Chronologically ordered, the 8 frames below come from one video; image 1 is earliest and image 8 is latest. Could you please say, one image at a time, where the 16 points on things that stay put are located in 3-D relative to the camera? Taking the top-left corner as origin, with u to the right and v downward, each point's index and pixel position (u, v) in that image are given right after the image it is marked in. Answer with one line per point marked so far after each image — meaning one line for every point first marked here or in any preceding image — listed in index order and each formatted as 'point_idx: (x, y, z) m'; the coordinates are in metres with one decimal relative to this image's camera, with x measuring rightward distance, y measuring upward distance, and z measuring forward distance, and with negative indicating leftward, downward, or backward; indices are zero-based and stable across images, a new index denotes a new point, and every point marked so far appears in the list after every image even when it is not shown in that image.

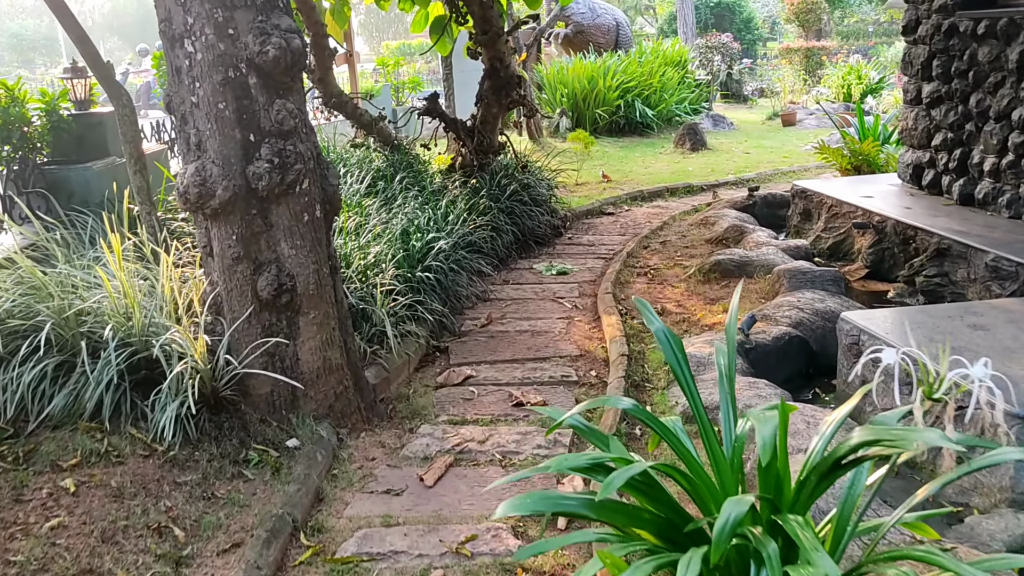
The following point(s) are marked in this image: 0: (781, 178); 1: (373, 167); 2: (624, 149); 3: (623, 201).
0: (+2.0, +0.8, +6.7) m
1: (-0.8, +0.7, +5.1) m
2: (+1.0, +1.3, +8.2) m
3: (+0.7, +0.6, +6.1) m
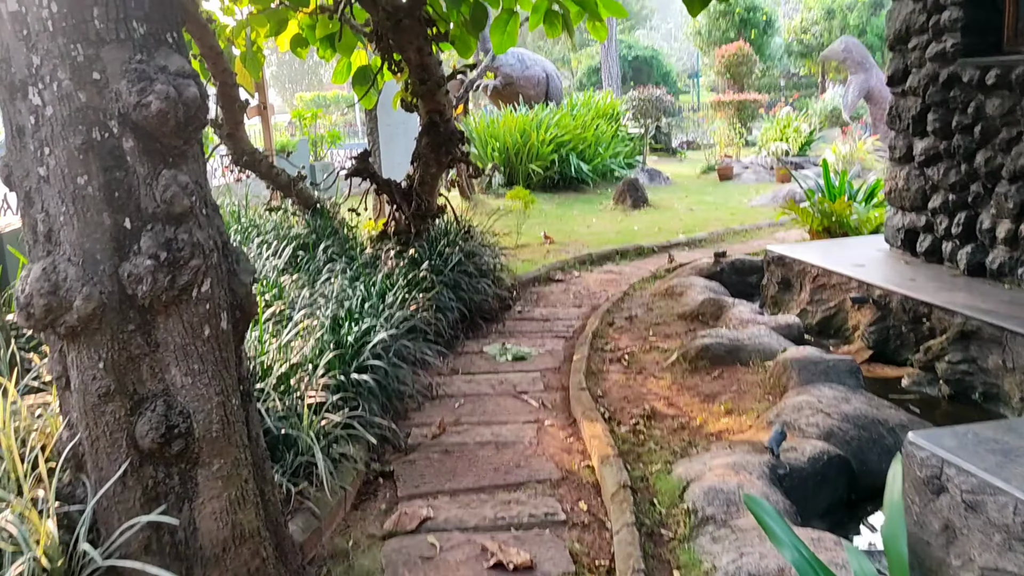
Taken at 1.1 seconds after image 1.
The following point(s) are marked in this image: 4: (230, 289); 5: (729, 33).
0: (+1.5, +0.3, +6.2) m
1: (-1.1, +0.2, +4.4) m
2: (+0.4, +0.7, +7.7) m
3: (+0.4, +0.1, +5.5) m
4: (-0.6, 0.0, +1.8) m
5: (+3.6, +4.2, +15.1) m
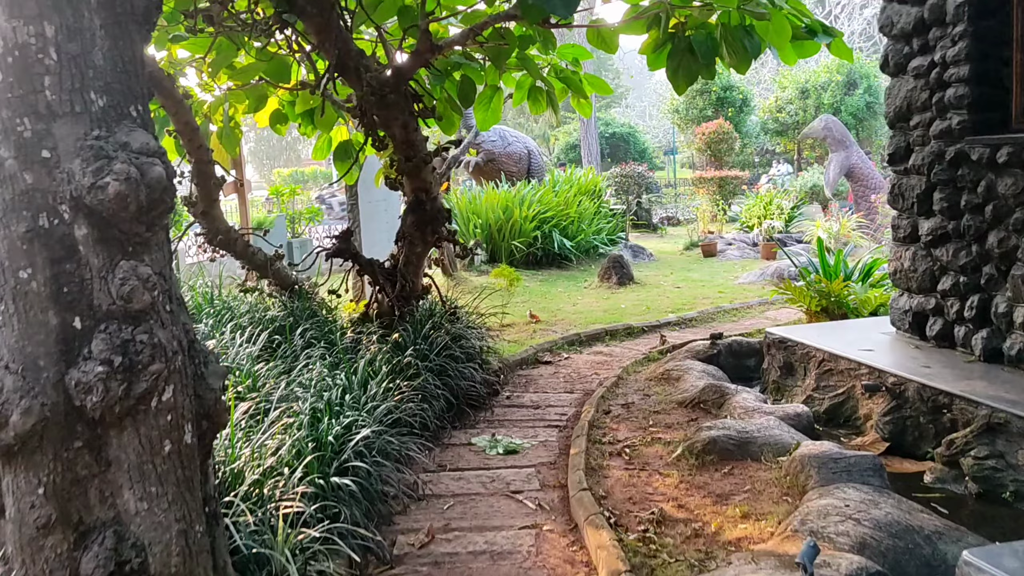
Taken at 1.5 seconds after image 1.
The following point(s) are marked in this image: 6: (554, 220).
0: (+1.4, -0.2, +6.1) m
1: (-1.1, -0.2, +4.2) m
2: (+0.3, 0.0, +7.6) m
3: (+0.3, -0.3, +5.3) m
4: (-0.5, -0.2, +1.6) m
5: (+3.3, +3.0, +15.3) m
6: (+0.4, +0.6, +8.6) m
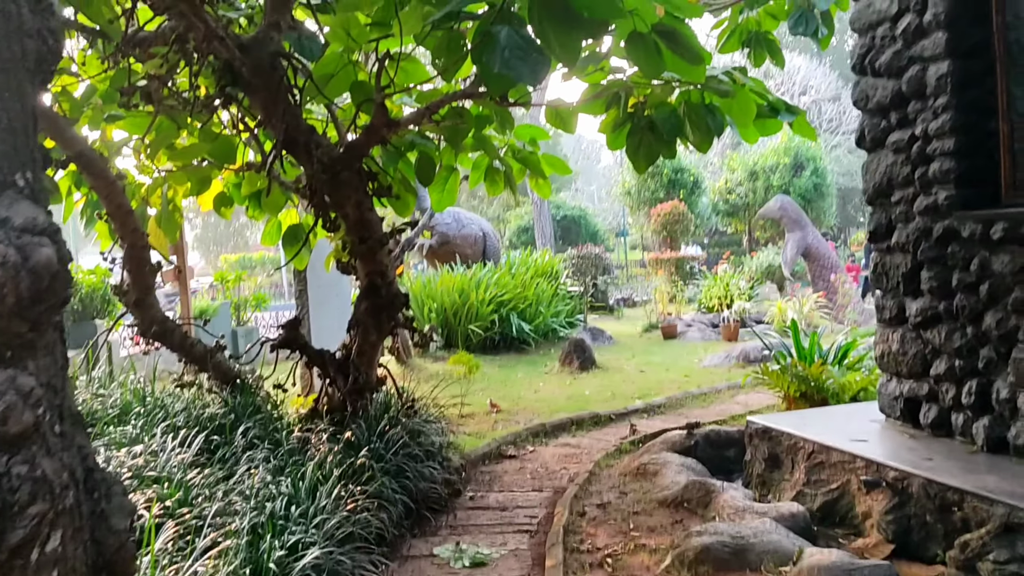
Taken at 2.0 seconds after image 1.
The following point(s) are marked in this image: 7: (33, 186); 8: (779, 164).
0: (+1.2, -0.7, +5.8) m
1: (-1.3, -0.5, +3.8) m
2: (-0.1, -0.7, +7.2) m
3: (+0.1, -0.8, +5.0) m
4: (-0.6, -0.3, +1.2) m
5: (+2.5, +1.6, +15.4) m
6: (0.0, -0.1, +8.3) m
7: (-0.6, +0.1, +1.2) m
8: (+4.3, +2.0, +14.8) m
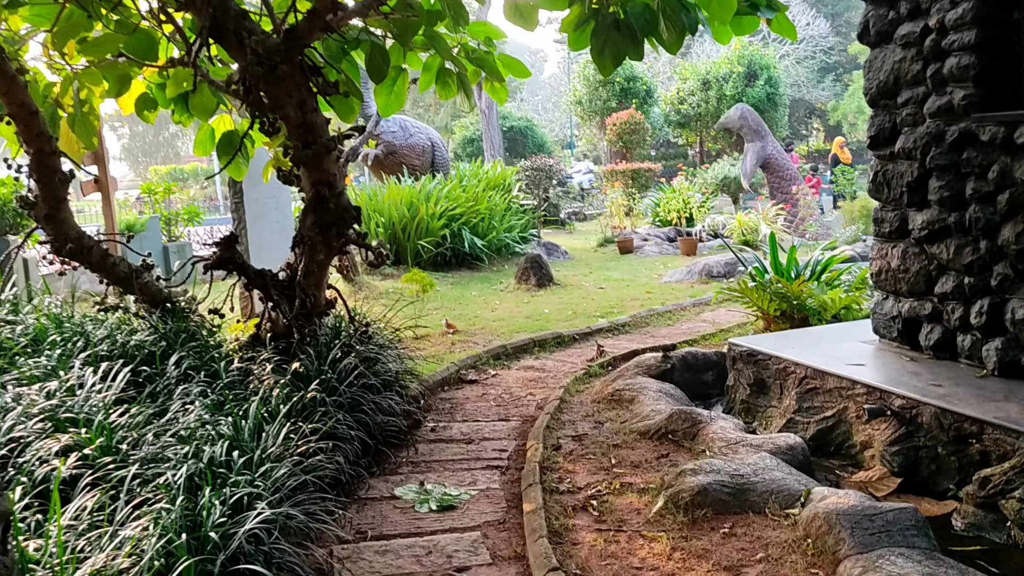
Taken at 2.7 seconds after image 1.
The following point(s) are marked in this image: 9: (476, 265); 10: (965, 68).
0: (+0.9, -0.2, +5.6) m
1: (-1.4, -0.2, +3.4) m
2: (-0.4, 0.0, +6.9) m
3: (-0.1, -0.4, +4.7) m
4: (-0.5, -0.3, +0.8) m
5: (+1.6, +3.0, +14.9) m
6: (-0.4, +0.6, +7.9) m
7: (-0.6, +0.2, +0.8) m
8: (+3.5, +3.4, +14.5) m
9: (-0.3, +0.2, +8.0) m
10: (+1.4, +0.7, +2.8) m
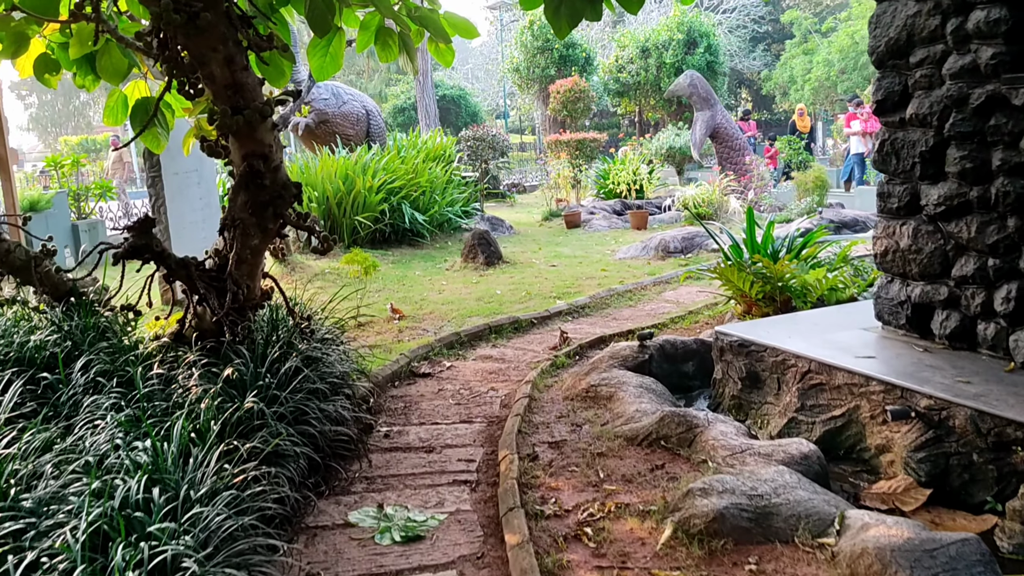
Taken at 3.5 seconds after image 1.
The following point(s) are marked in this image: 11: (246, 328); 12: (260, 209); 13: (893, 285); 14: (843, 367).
0: (+0.6, -0.1, +5.2) m
1: (-1.5, -0.2, +2.9) m
2: (-0.8, +0.2, +6.4) m
3: (-0.4, -0.3, +4.2) m
4: (-0.4, -0.3, +0.4) m
5: (+0.6, +3.4, +14.5) m
6: (-0.9, +0.8, +7.5) m
7: (-0.5, +0.2, +0.3) m
8: (+2.5, +3.8, +14.2) m
9: (-0.8, +0.4, +7.5) m
10: (+1.3, +0.7, +2.5) m
11: (-0.9, -0.1, +3.0) m
12: (-0.8, +0.2, +2.7) m
13: (+1.2, 0.0, +3.0) m
14: (+1.0, -0.2, +2.7) m
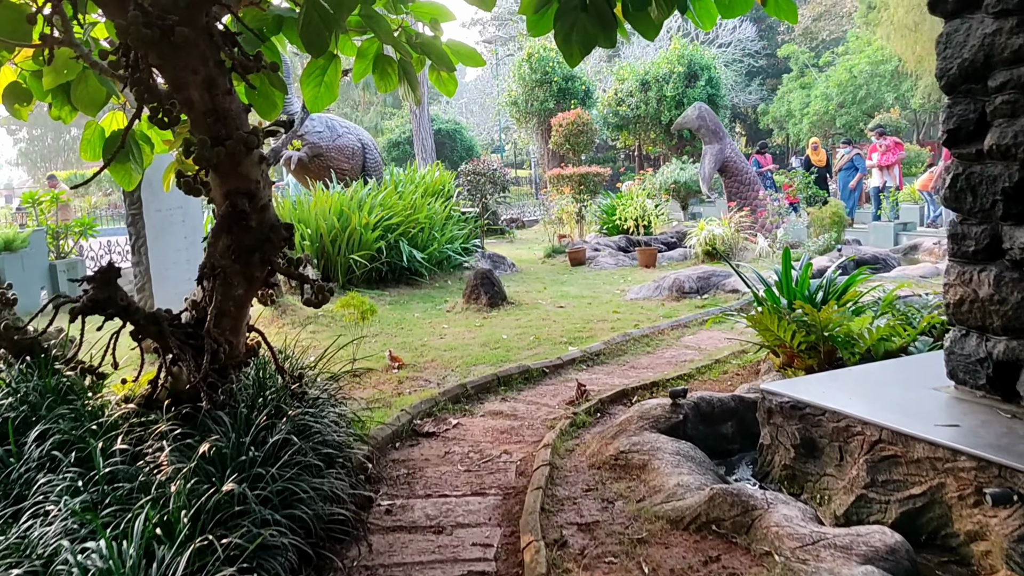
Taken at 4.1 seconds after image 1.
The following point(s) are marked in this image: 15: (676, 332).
0: (+0.7, -0.3, +4.8) m
1: (-1.4, -0.4, +2.5) m
2: (-0.8, -0.1, +6.1) m
3: (-0.3, -0.5, +3.9) m
4: (-0.4, -0.4, 0.0) m
5: (+0.5, +2.9, +14.2) m
6: (-0.9, +0.5, +7.1) m
7: (-0.4, +0.1, -0.1) m
8: (+2.4, +3.3, +13.9) m
9: (-0.8, +0.1, +7.1) m
10: (+1.4, +0.6, +2.1) m
11: (-0.8, -0.3, +2.6) m
12: (-0.7, +0.1, +2.4) m
13: (+1.3, -0.1, +2.6) m
14: (+1.0, -0.4, +2.3) m
15: (+0.9, -0.2, +5.1) m
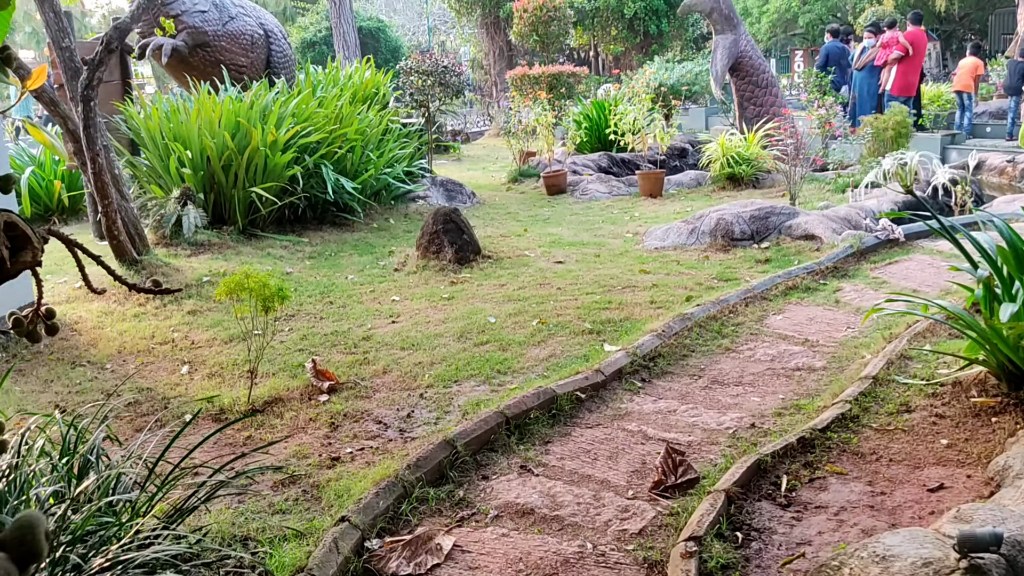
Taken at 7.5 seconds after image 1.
0: (+0.7, -0.2, +3.1) m
1: (-1.2, -0.5, +0.6) m
2: (-0.9, +0.1, +4.2) m
3: (-0.2, -0.5, +2.0) m
4: (0.0, -0.7, -1.8) m
5: (-0.3, +3.9, +12.1) m
6: (-1.1, +0.8, +5.1) m
7: (0.0, -0.3, -1.9) m
8: (+1.6, +4.3, +11.9) m
9: (-0.9, +0.4, +5.2) m
10: (+1.6, +0.5, +0.4) m
11: (-0.6, -0.4, +0.7) m
12: (-0.5, 0.0, +0.5) m
13: (+1.5, -0.2, +0.9) m
14: (+1.3, -0.5, +0.6) m
15: (+0.9, -0.1, +3.4) m
